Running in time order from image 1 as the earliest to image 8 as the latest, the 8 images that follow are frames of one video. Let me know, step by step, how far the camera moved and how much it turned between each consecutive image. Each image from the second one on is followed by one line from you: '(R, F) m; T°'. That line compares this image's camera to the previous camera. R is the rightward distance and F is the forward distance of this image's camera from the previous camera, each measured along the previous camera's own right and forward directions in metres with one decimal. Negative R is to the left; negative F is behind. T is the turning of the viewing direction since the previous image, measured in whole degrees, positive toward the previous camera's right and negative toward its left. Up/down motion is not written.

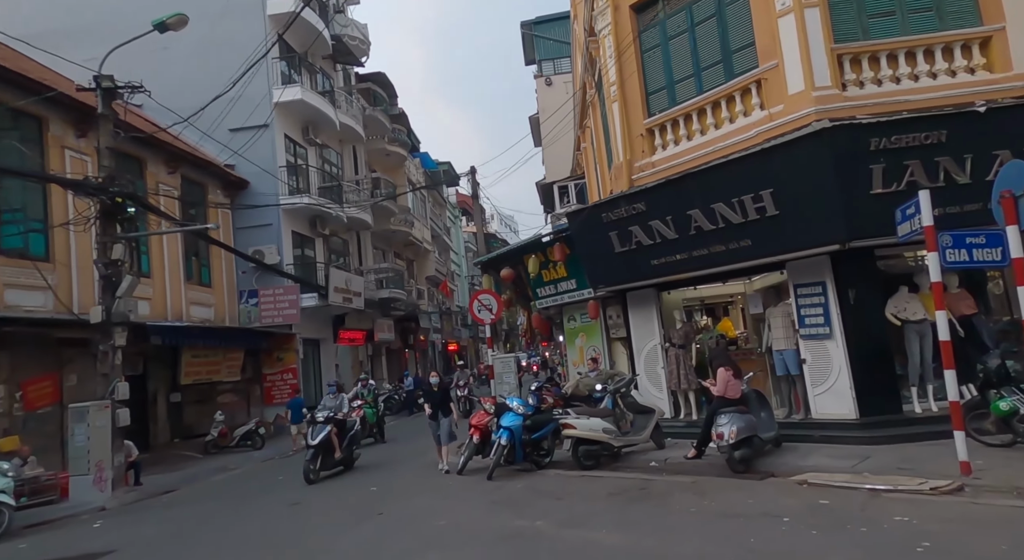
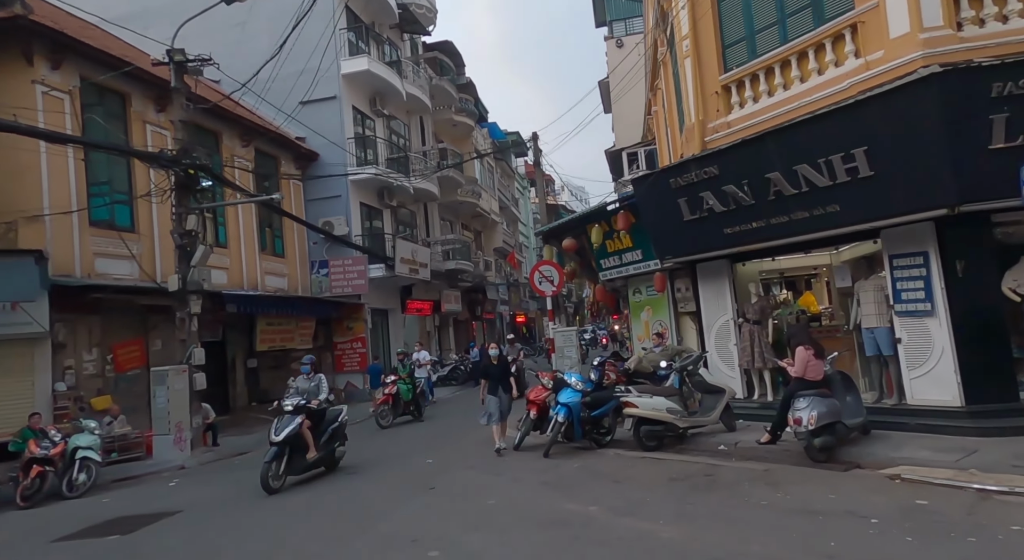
(+0.1, +0.4) m; -6°
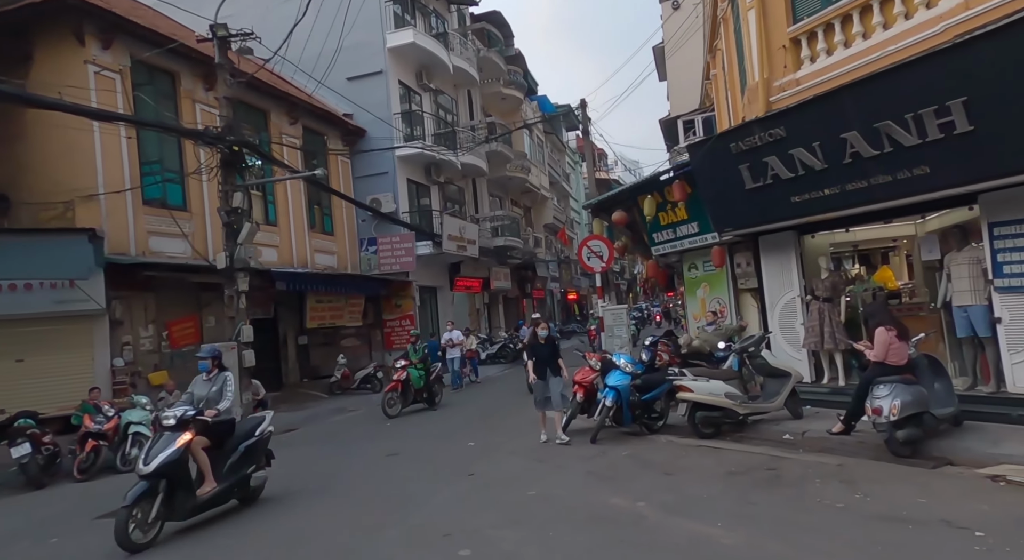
(+0.1, +0.5) m; -4°
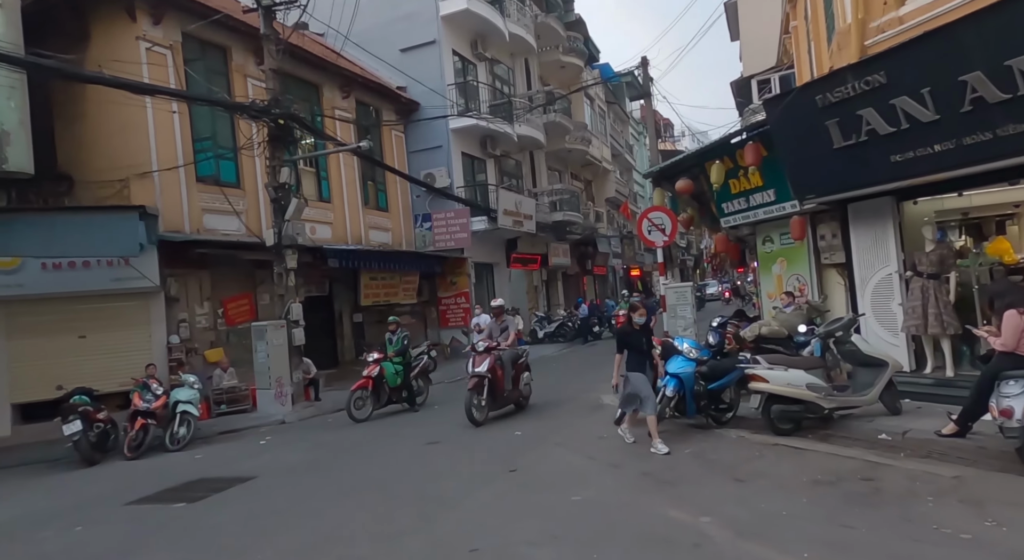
(+0.1, +0.8) m; -5°
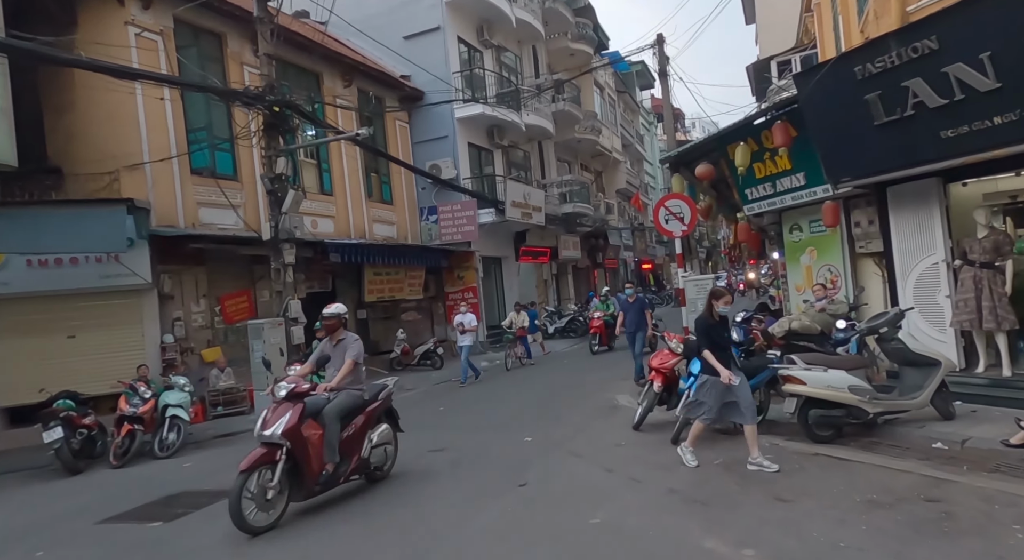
(0.0, +0.6) m; -1°
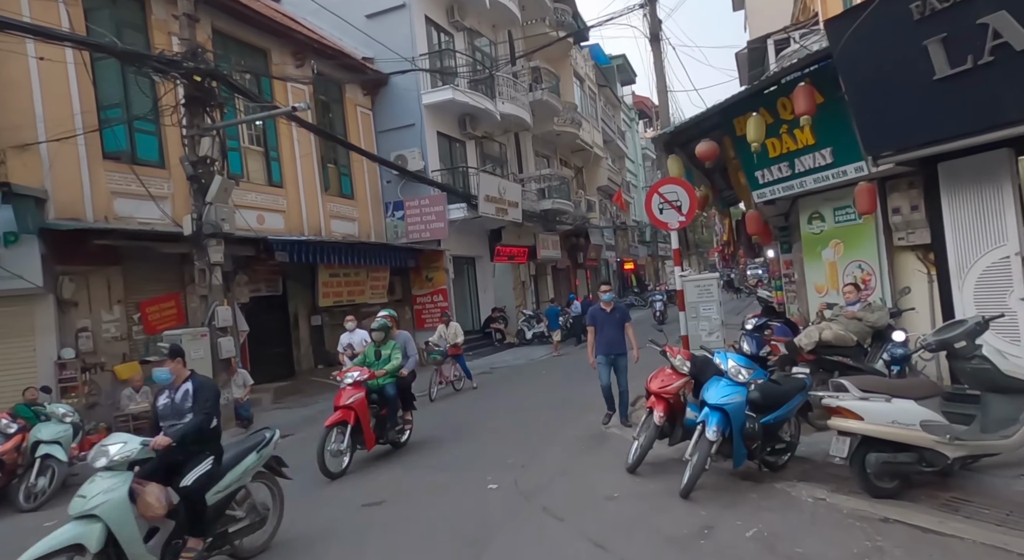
(+0.2, +1.6) m; +2°
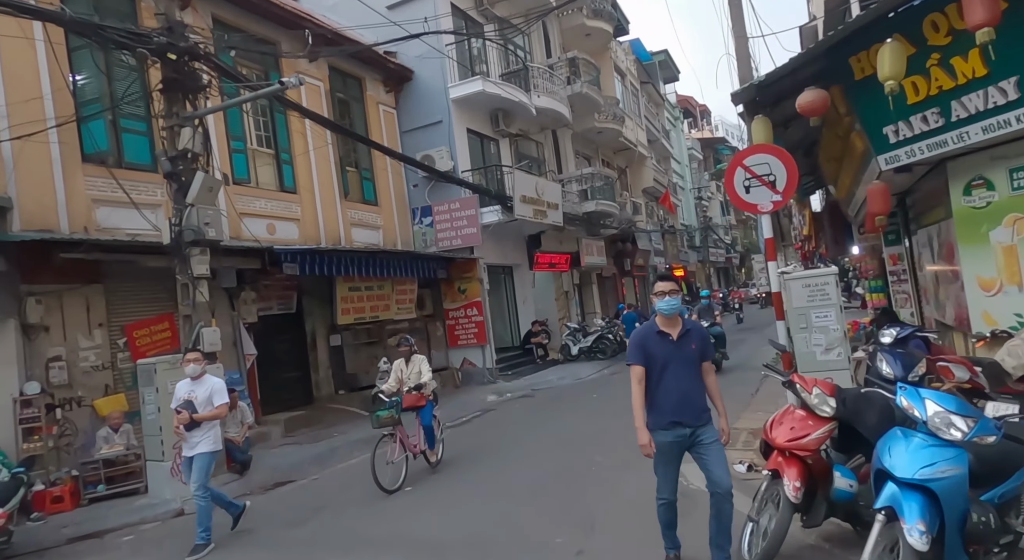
(0.0, +1.8) m; -3°
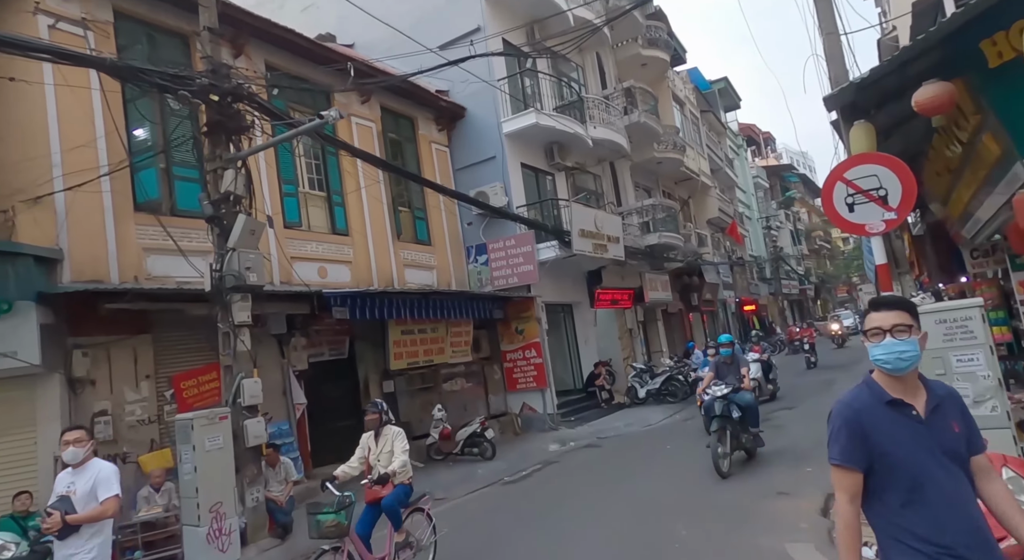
(0.0, +0.8) m; -5°
